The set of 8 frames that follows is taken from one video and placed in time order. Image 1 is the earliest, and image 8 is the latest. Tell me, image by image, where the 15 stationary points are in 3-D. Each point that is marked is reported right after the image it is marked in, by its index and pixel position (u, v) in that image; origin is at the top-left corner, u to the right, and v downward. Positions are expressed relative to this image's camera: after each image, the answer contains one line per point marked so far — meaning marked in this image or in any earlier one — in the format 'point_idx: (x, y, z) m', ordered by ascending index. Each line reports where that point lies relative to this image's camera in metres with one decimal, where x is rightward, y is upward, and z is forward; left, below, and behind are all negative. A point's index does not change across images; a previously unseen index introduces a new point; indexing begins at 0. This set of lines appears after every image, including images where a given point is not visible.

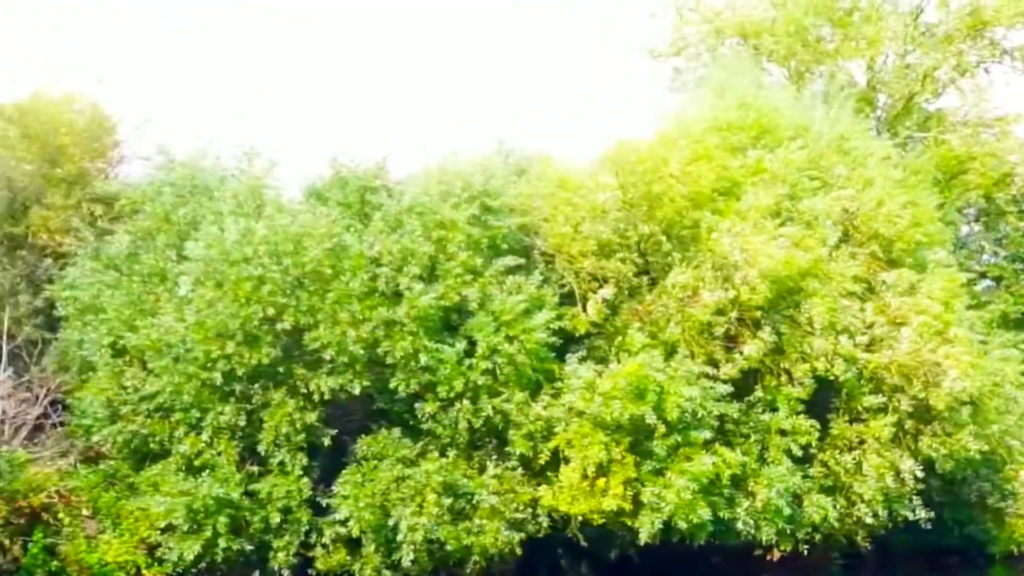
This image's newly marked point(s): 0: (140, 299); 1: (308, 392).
0: (-4.0, -0.1, +16.7) m
1: (-2.0, -1.0, +15.5) m
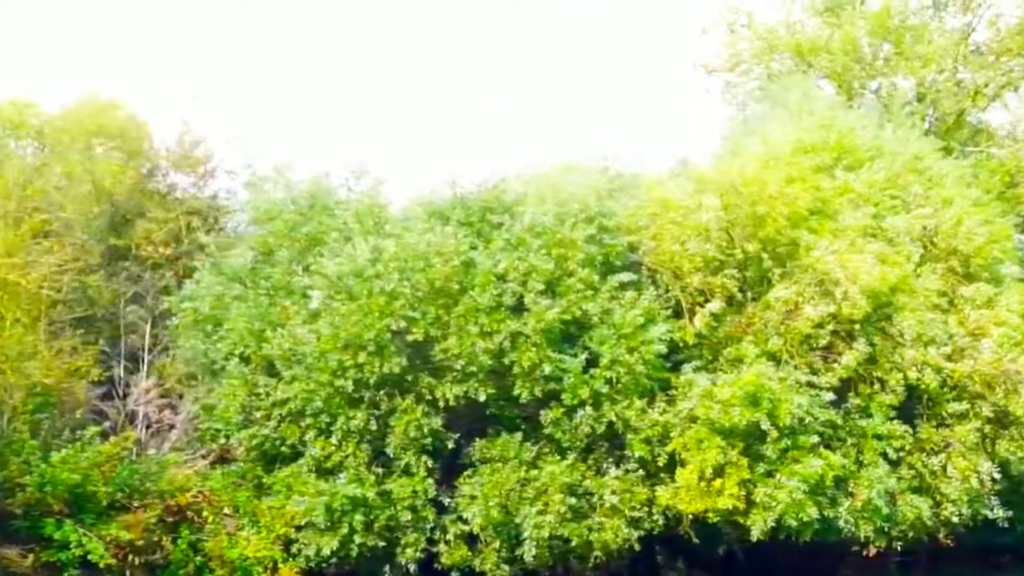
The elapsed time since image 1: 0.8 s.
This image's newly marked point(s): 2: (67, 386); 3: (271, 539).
0: (-2.8, -0.3, +17.8) m
1: (-0.8, -1.2, +16.6) m
2: (-4.6, -1.1, +16.7) m
3: (-2.6, -2.6, +16.3) m
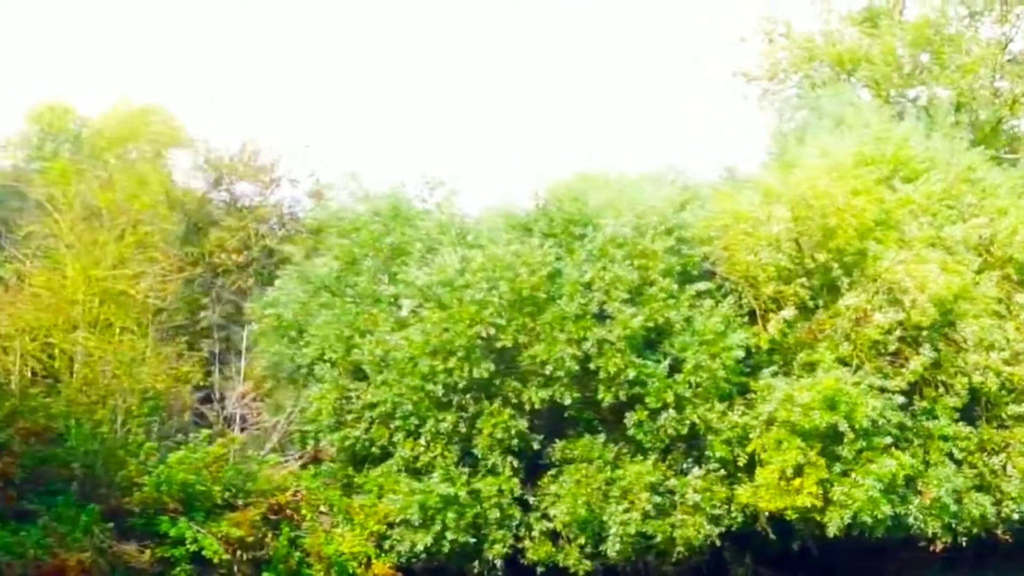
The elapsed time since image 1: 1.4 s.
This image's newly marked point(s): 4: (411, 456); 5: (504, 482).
0: (-1.9, -0.4, +18.7) m
1: (+0.1, -1.3, +17.5) m
2: (-3.7, -1.2, +17.6) m
3: (-1.7, -2.7, +17.2) m
4: (-1.2, -1.9, +17.7) m
5: (-0.1, -2.2, +17.2) m
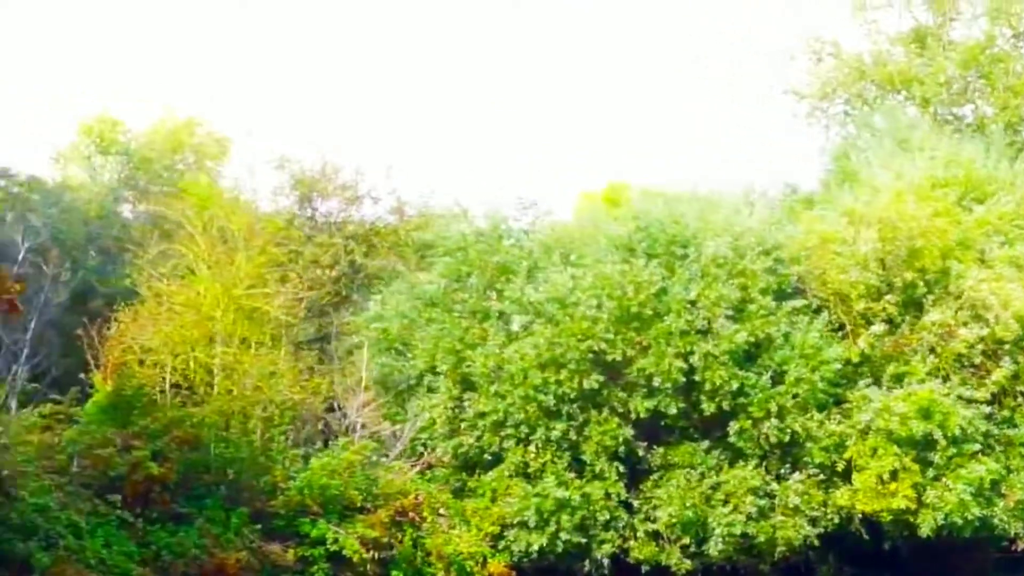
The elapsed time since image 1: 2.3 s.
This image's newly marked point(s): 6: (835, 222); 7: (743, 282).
0: (-0.6, -0.6, +19.9) m
1: (+1.4, -1.5, +18.7) m
2: (-2.4, -1.4, +18.8) m
3: (-0.4, -2.9, +18.4) m
4: (+0.1, -2.1, +18.9) m
5: (+1.2, -2.4, +18.4) m
6: (+4.1, +0.8, +19.6) m
7: (+2.7, +0.1, +18.3) m
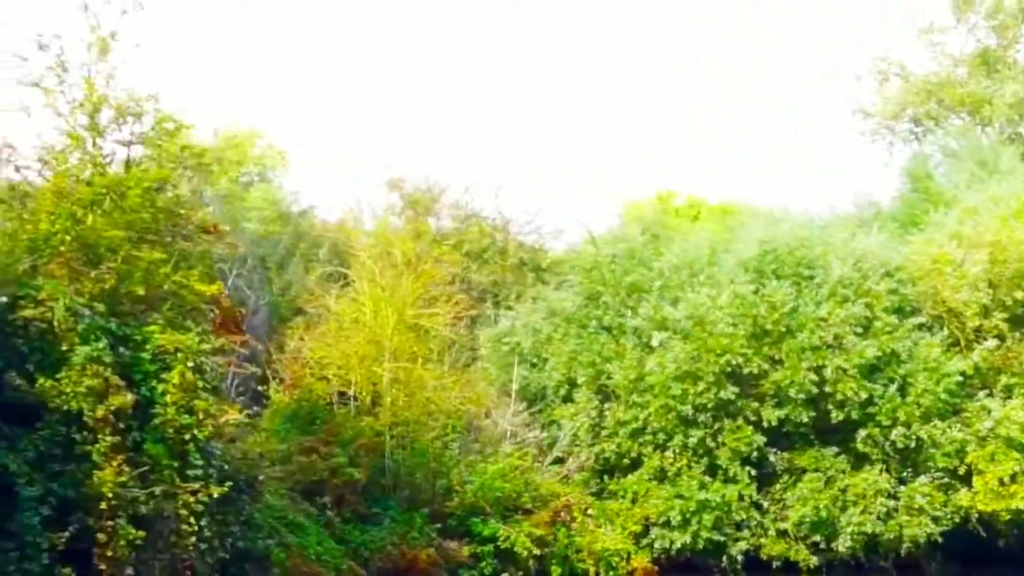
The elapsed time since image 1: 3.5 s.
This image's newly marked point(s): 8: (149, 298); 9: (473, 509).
0: (+1.3, -0.8, +21.6) m
1: (+3.2, -1.7, +20.4) m
2: (-0.6, -1.6, +20.5) m
3: (+1.5, -3.2, +20.1) m
4: (+1.9, -2.4, +20.5) m
5: (+3.0, -2.6, +20.1) m
6: (+5.9, +0.6, +21.2) m
7: (+4.6, -0.2, +19.9) m
8: (-3.1, -0.1, +13.5) m
9: (-0.5, -2.7, +18.9) m
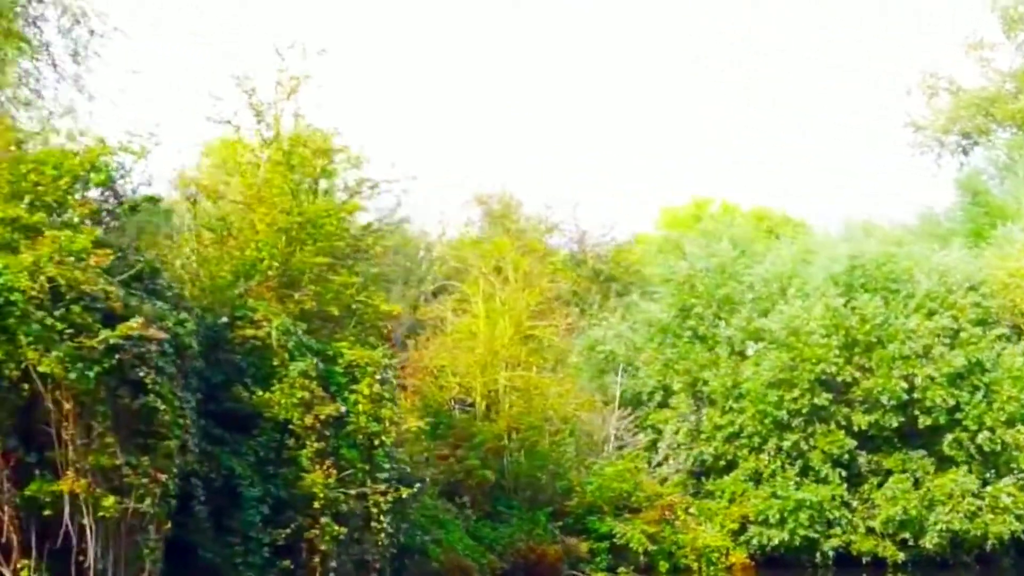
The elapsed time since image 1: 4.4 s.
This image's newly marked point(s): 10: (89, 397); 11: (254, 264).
0: (+2.7, -1.0, +23.0) m
1: (+4.7, -1.9, +21.7) m
2: (+0.9, -1.8, +21.9) m
3: (+3.0, -3.4, +21.5) m
4: (+3.4, -2.6, +21.9) m
5: (+4.5, -2.8, +21.5) m
6: (+7.4, +0.4, +22.6) m
7: (+6.0, -0.4, +21.3) m
8: (-1.7, -0.3, +14.9) m
9: (+1.0, -2.9, +20.3) m
10: (-3.1, -0.8, +11.3) m
11: (-2.3, +0.2, +14.1) m
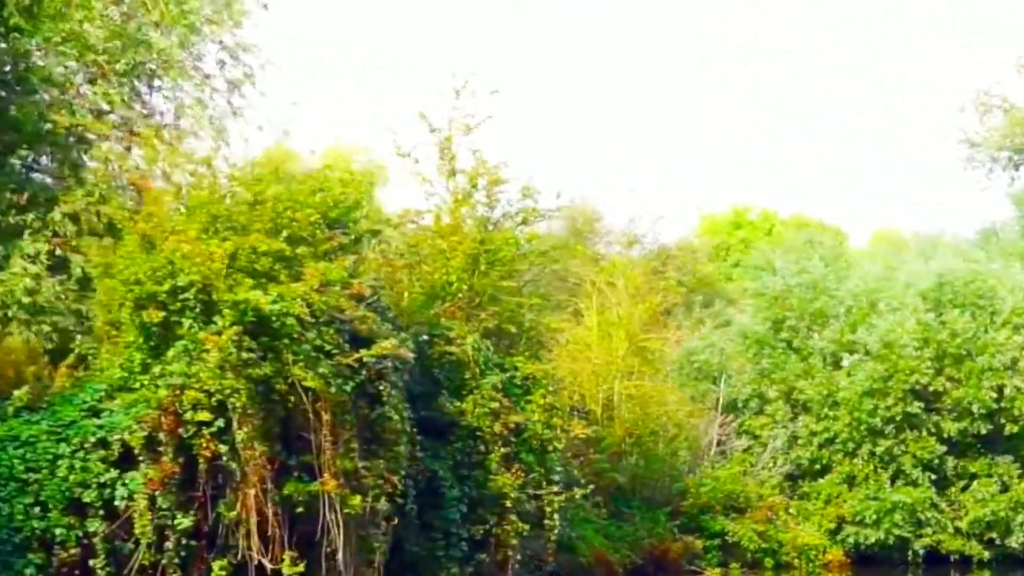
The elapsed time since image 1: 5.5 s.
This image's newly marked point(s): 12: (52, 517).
0: (+4.4, -1.3, +24.5) m
1: (+6.4, -2.1, +23.2) m
2: (+2.6, -2.0, +23.4) m
3: (+4.6, -3.6, +23.0) m
4: (+5.1, -2.8, +23.4) m
5: (+6.2, -3.0, +23.0) m
6: (+9.1, +0.2, +24.1) m
7: (+7.7, -0.6, +22.8) m
8: (0.0, -0.5, +16.5) m
9: (+2.7, -3.1, +21.8) m
10: (-1.4, -1.0, +12.8) m
11: (-0.7, 0.0, +15.7) m
12: (-3.5, -1.7, +11.7) m
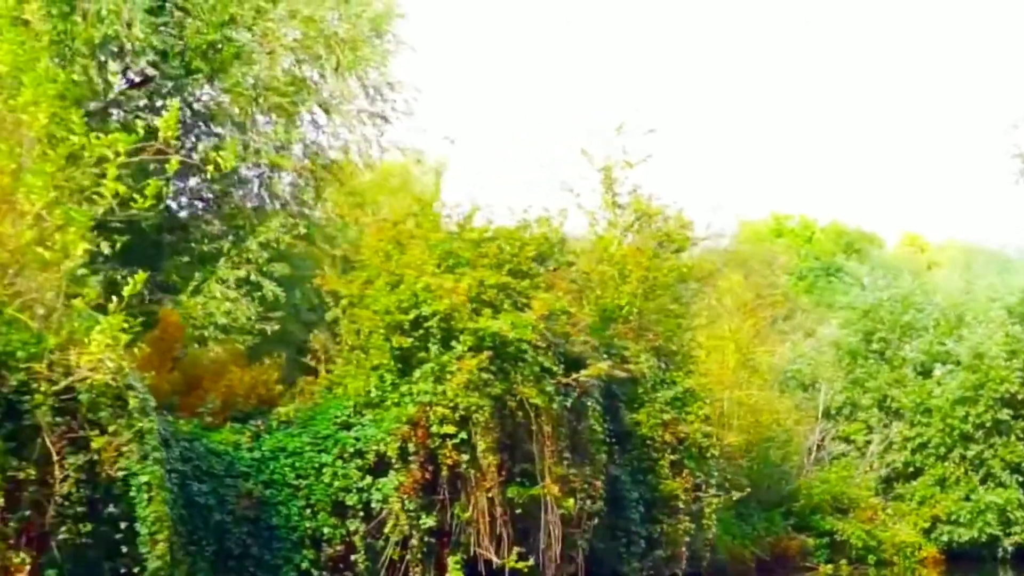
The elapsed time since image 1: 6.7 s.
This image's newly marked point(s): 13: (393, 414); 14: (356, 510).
0: (+6.3, -1.5, +26.2) m
1: (+8.2, -2.4, +24.9) m
2: (+4.5, -2.3, +25.1) m
3: (+6.5, -3.8, +24.7) m
4: (+7.0, -3.0, +25.1) m
5: (+8.0, -3.3, +24.6) m
6: (+11.0, -0.1, +25.8) m
7: (+9.6, -0.8, +24.5) m
8: (+1.8, -0.7, +18.2) m
9: (+4.5, -3.3, +23.5) m
10: (+0.4, -1.2, +14.5) m
11: (+1.1, -0.2, +17.4) m
12: (-1.7, -2.0, +13.5) m
13: (-1.1, -1.1, +13.9) m
14: (-1.4, -2.0, +13.7) m
